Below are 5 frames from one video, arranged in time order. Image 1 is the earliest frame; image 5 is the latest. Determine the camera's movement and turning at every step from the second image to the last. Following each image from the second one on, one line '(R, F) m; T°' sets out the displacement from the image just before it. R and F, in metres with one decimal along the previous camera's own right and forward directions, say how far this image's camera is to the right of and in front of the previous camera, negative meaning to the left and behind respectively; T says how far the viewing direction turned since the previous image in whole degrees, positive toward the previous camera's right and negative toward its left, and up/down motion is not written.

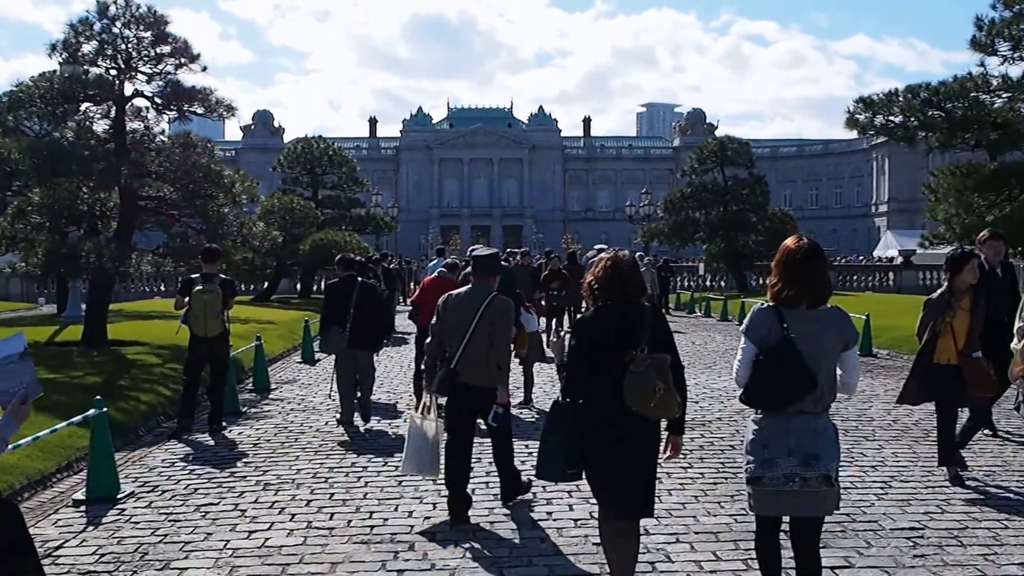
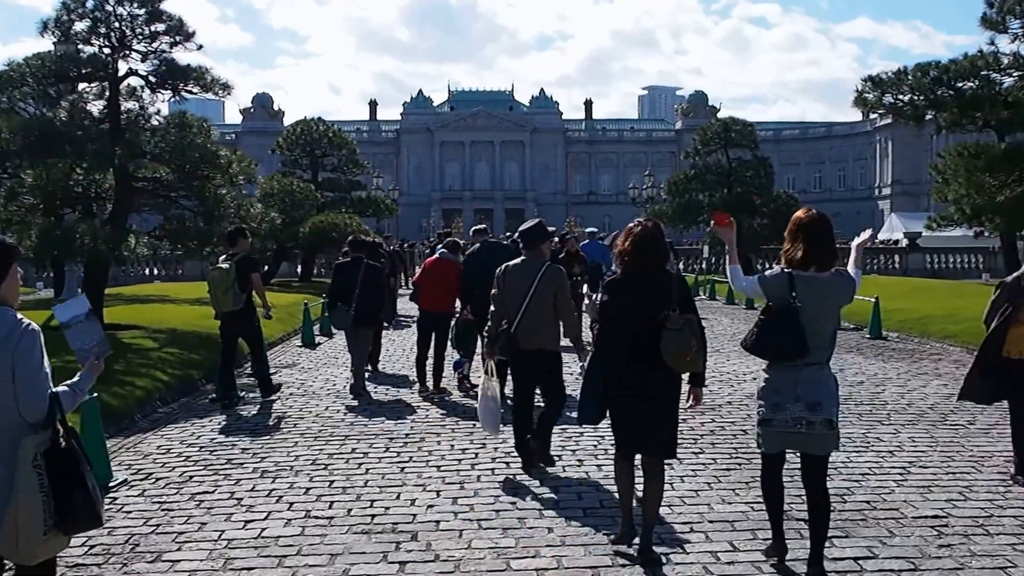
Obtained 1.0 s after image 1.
(0.0, +0.3) m; 0°
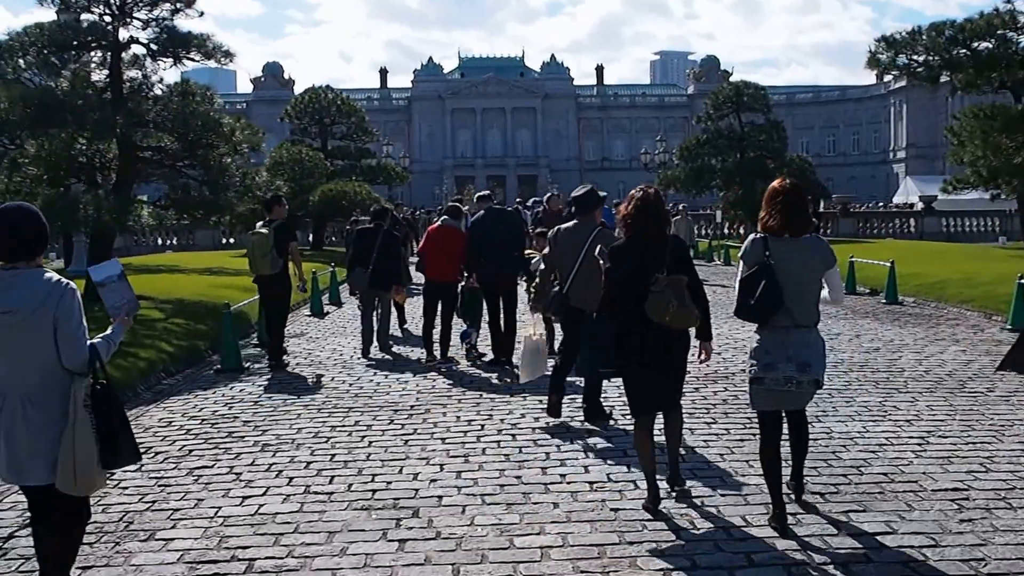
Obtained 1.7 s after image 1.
(+0.1, +0.3) m; -1°
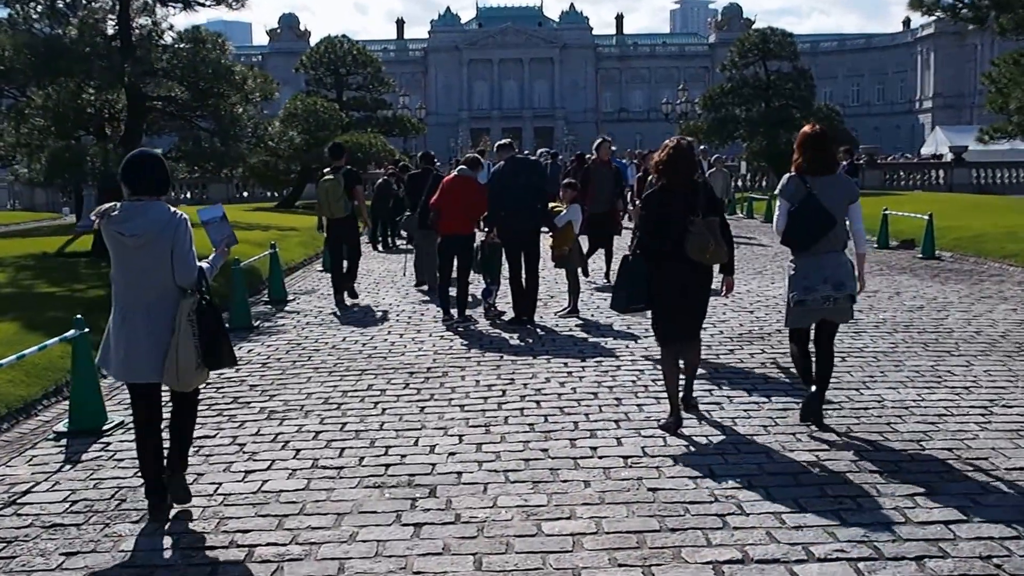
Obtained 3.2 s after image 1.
(-0.1, +0.7) m; -1°
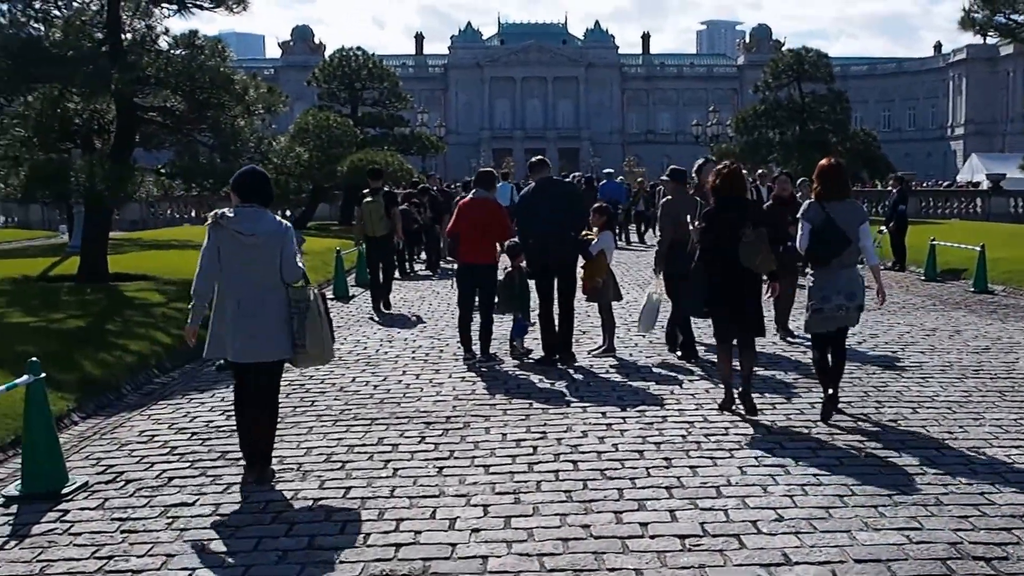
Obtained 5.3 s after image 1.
(-0.1, +1.2) m; -1°
